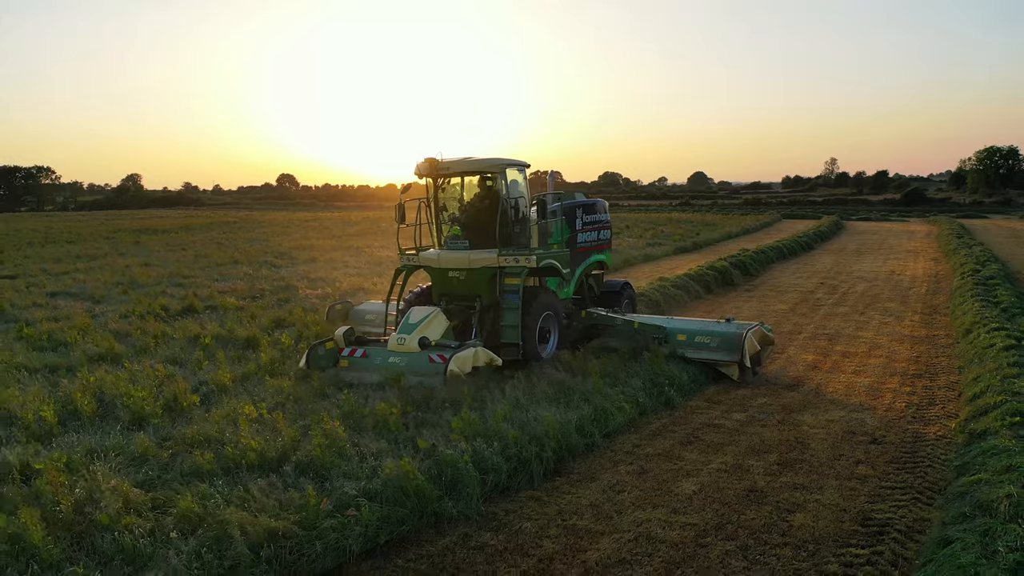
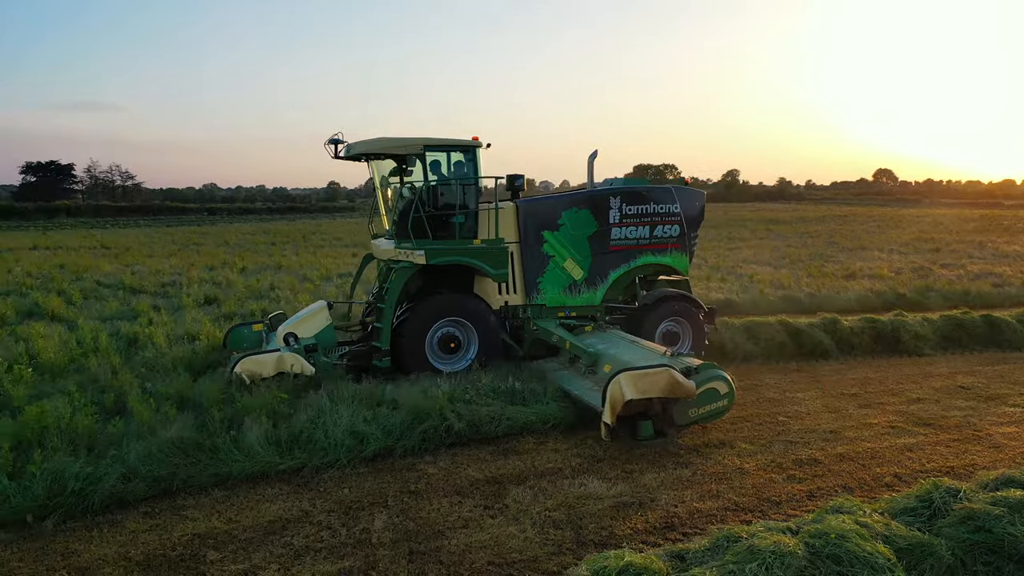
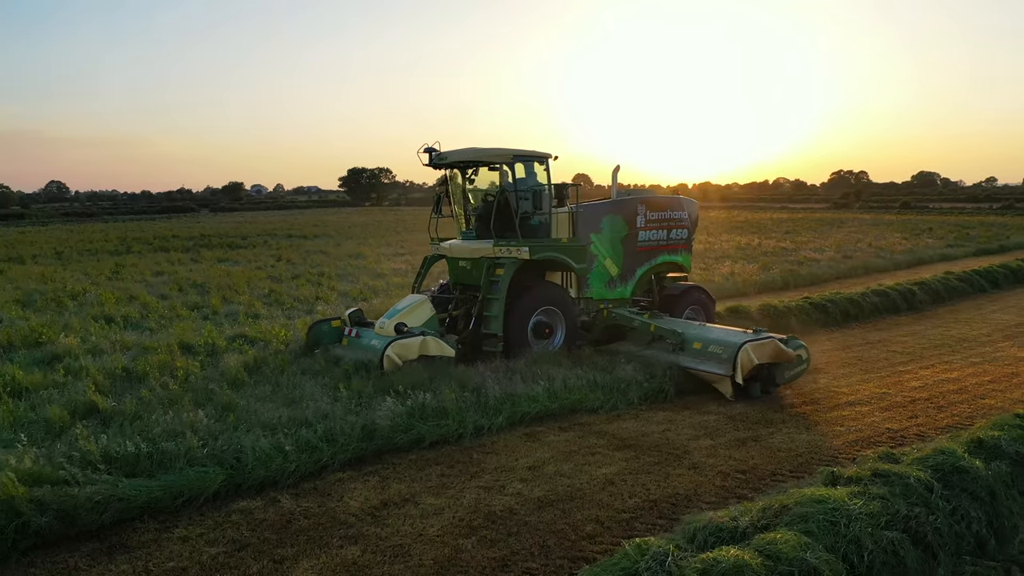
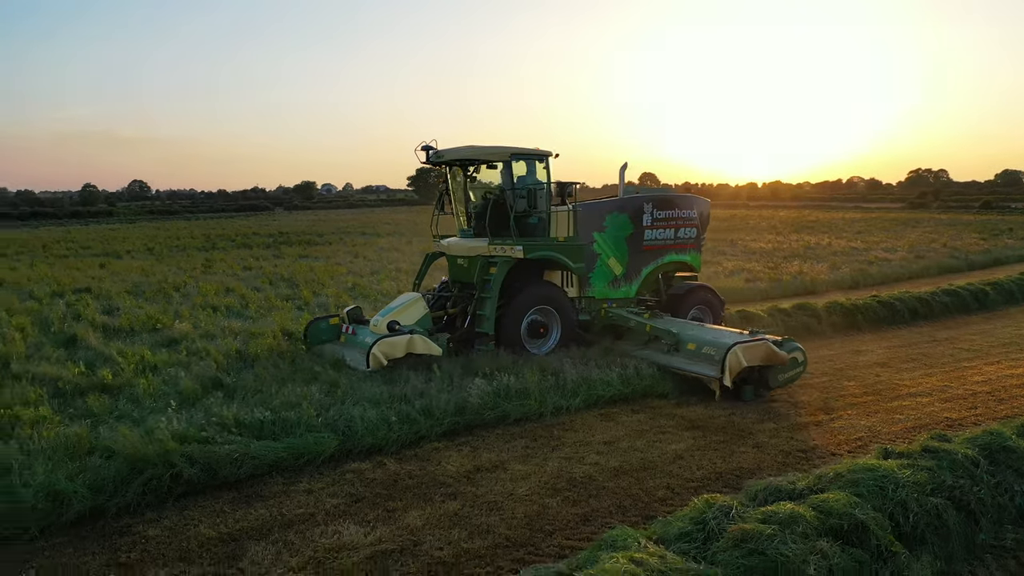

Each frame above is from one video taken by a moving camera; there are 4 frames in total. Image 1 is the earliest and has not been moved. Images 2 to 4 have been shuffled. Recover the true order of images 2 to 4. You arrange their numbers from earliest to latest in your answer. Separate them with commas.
3, 4, 2
